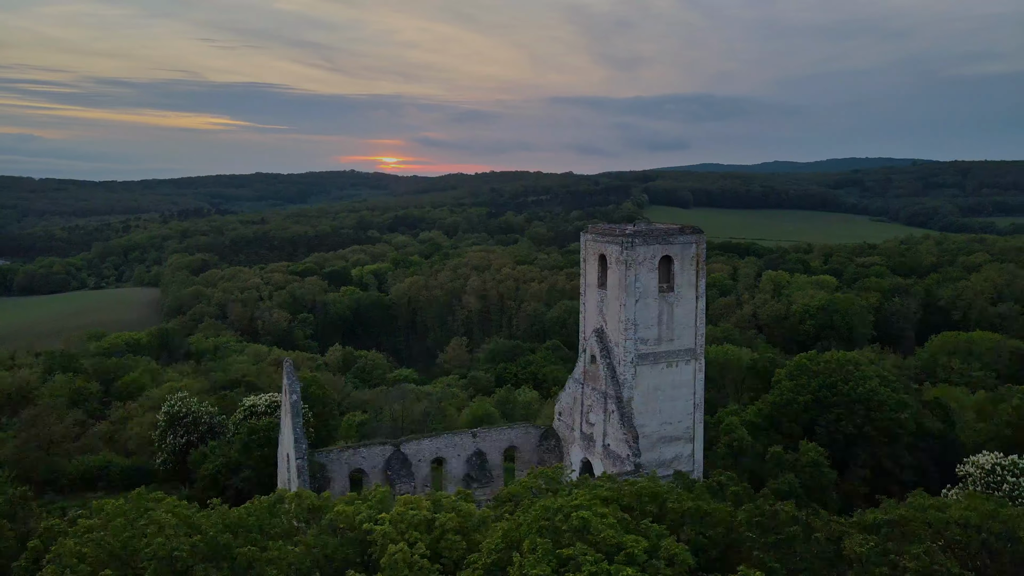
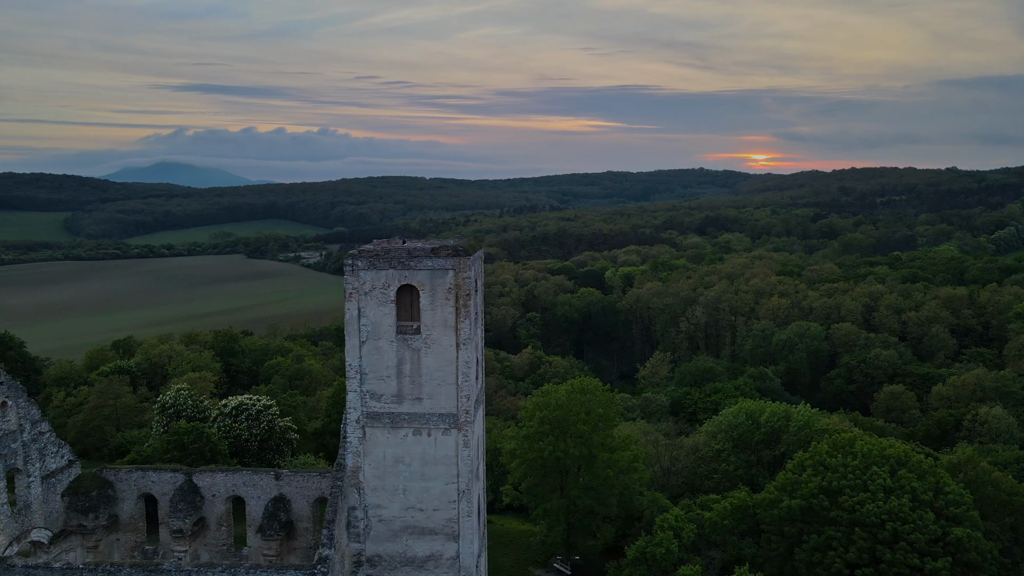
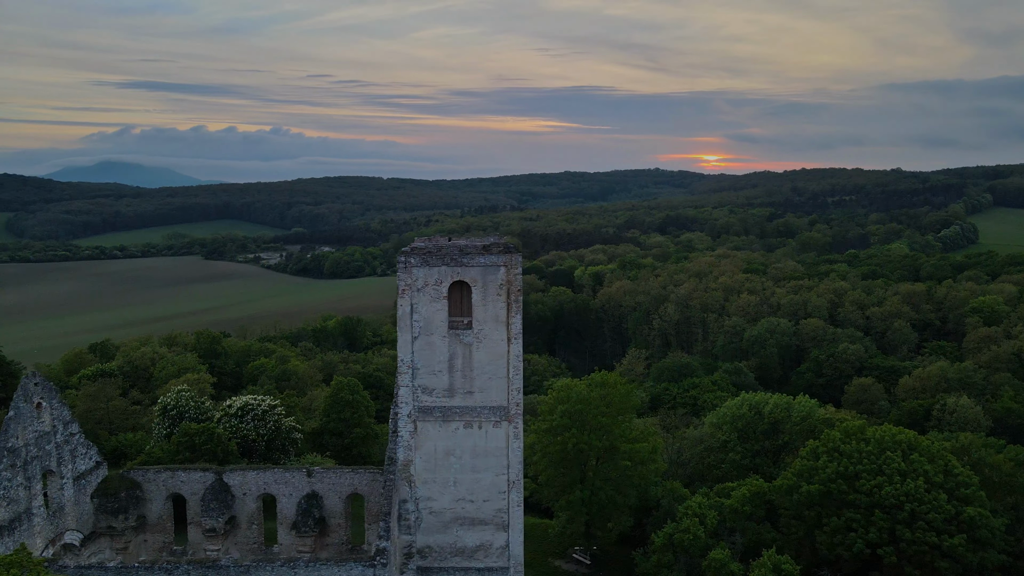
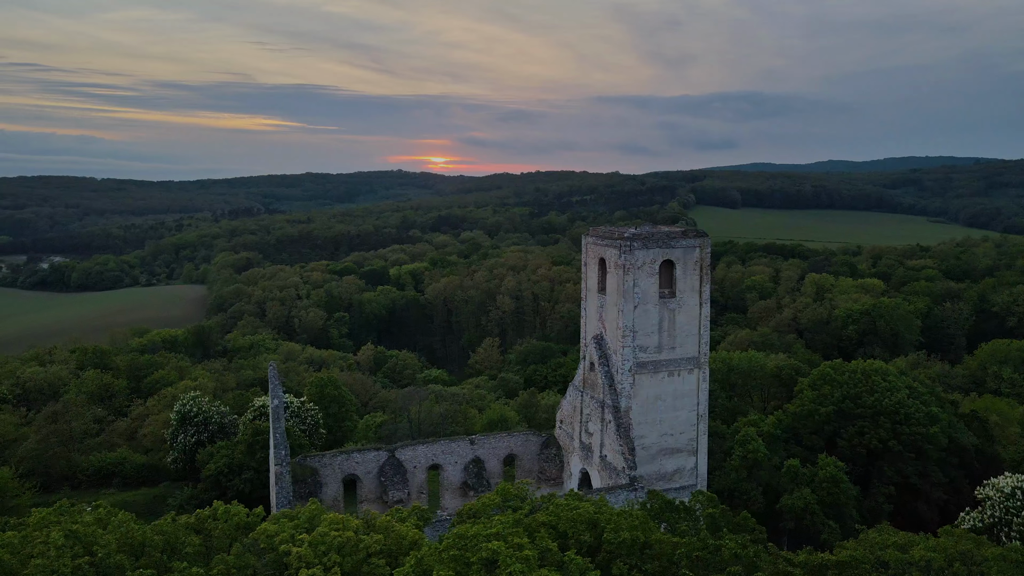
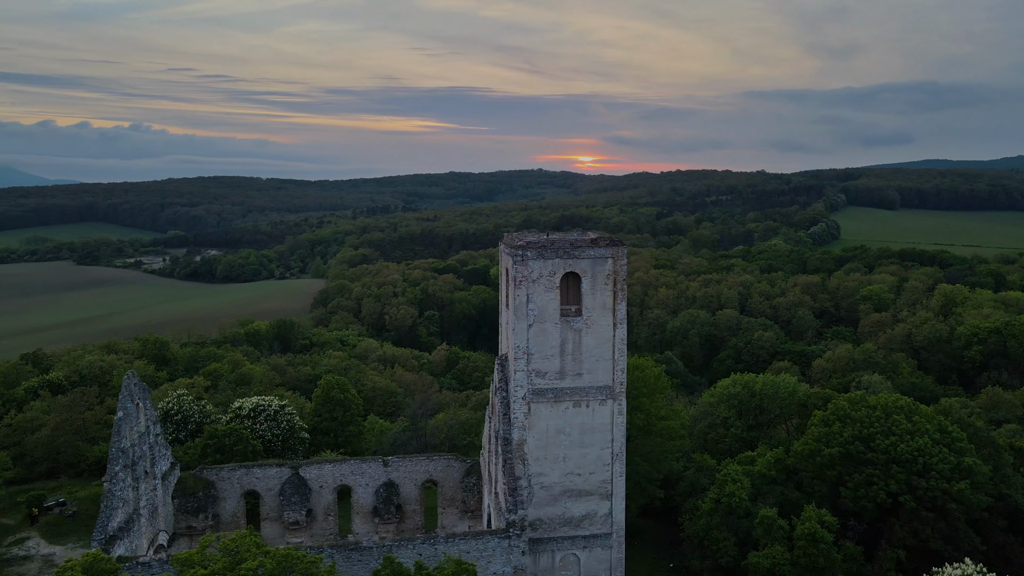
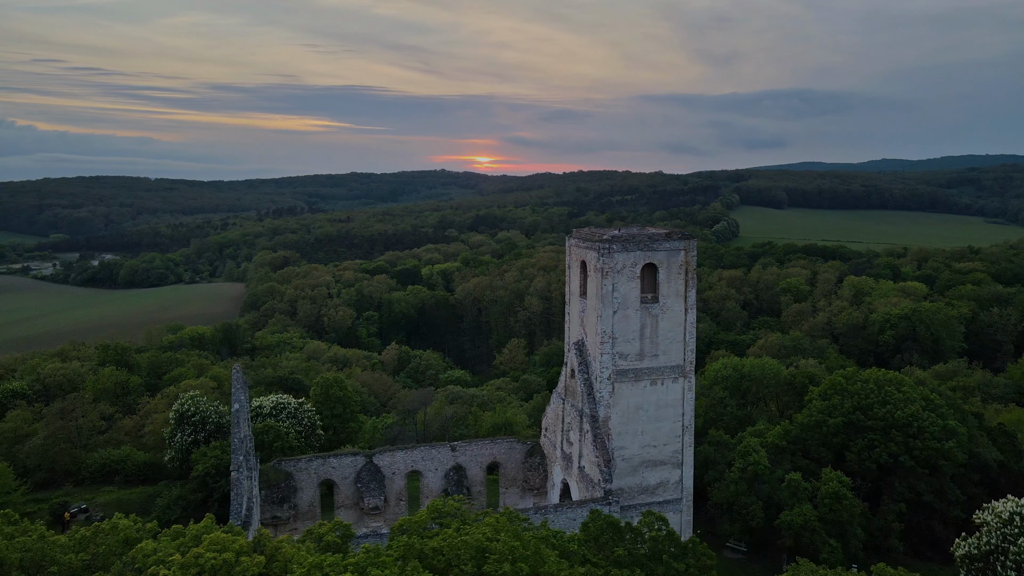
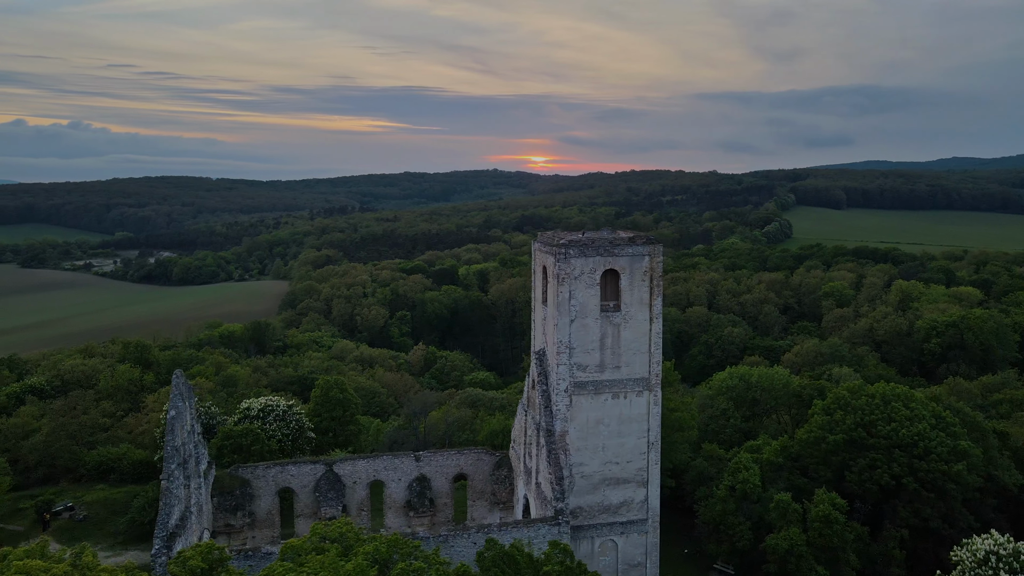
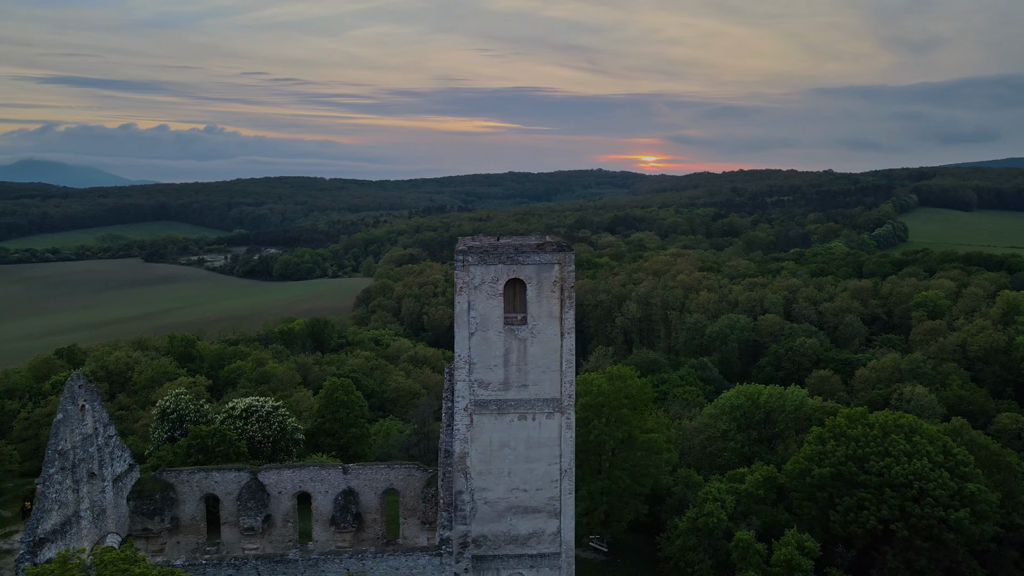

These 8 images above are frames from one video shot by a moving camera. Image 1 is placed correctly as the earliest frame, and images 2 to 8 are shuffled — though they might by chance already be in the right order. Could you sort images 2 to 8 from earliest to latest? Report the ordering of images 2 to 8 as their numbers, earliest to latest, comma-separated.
4, 6, 7, 5, 8, 3, 2
